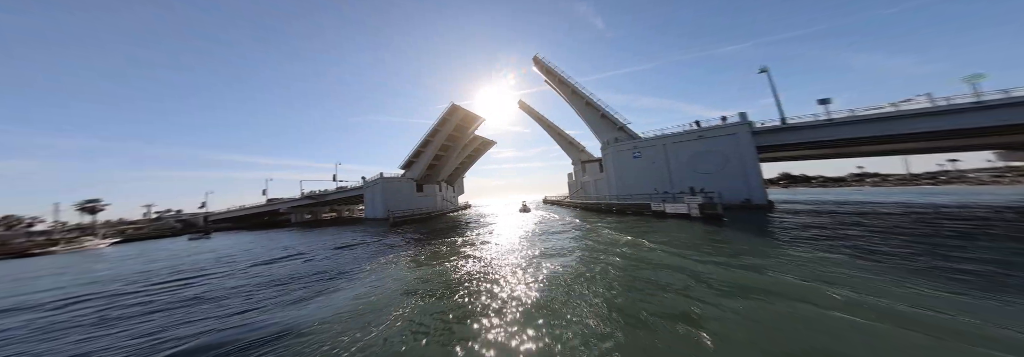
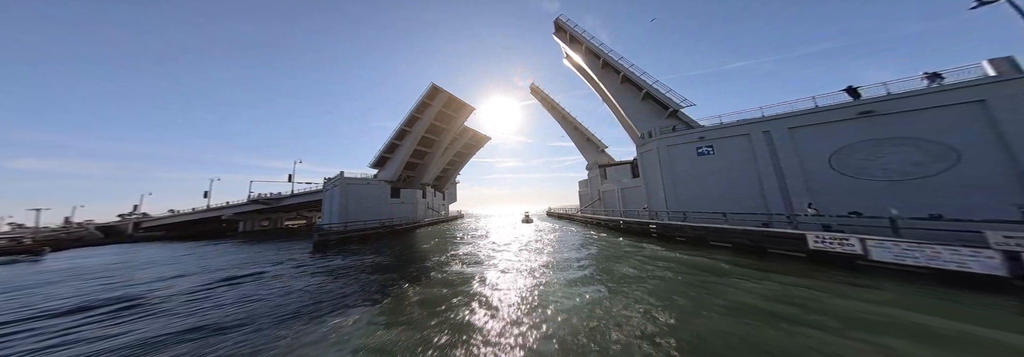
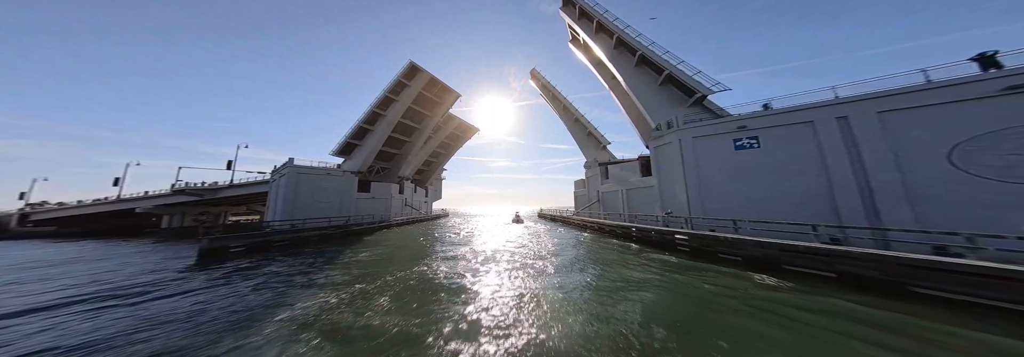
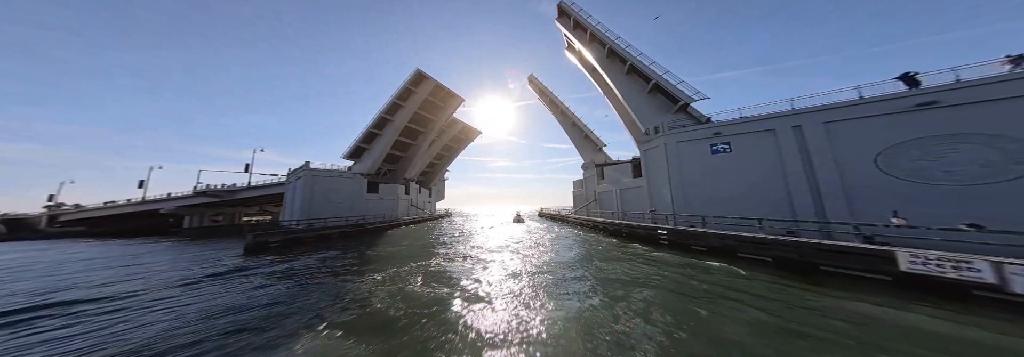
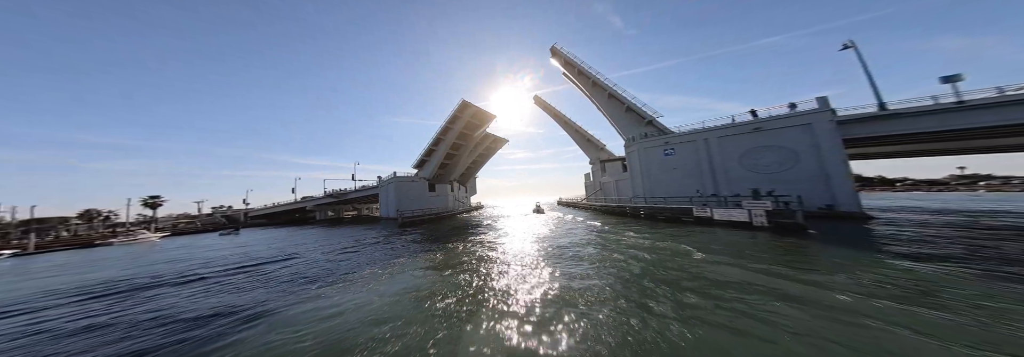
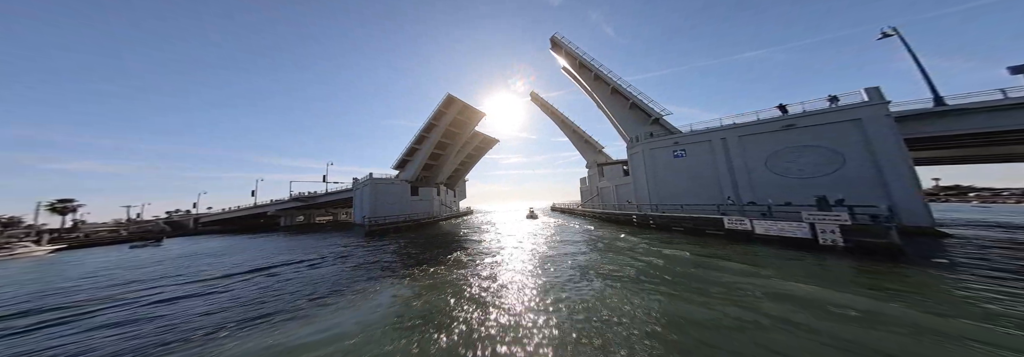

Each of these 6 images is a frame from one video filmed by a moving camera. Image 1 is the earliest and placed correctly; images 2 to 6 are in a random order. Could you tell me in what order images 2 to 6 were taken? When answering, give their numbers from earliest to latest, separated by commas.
5, 6, 2, 4, 3
